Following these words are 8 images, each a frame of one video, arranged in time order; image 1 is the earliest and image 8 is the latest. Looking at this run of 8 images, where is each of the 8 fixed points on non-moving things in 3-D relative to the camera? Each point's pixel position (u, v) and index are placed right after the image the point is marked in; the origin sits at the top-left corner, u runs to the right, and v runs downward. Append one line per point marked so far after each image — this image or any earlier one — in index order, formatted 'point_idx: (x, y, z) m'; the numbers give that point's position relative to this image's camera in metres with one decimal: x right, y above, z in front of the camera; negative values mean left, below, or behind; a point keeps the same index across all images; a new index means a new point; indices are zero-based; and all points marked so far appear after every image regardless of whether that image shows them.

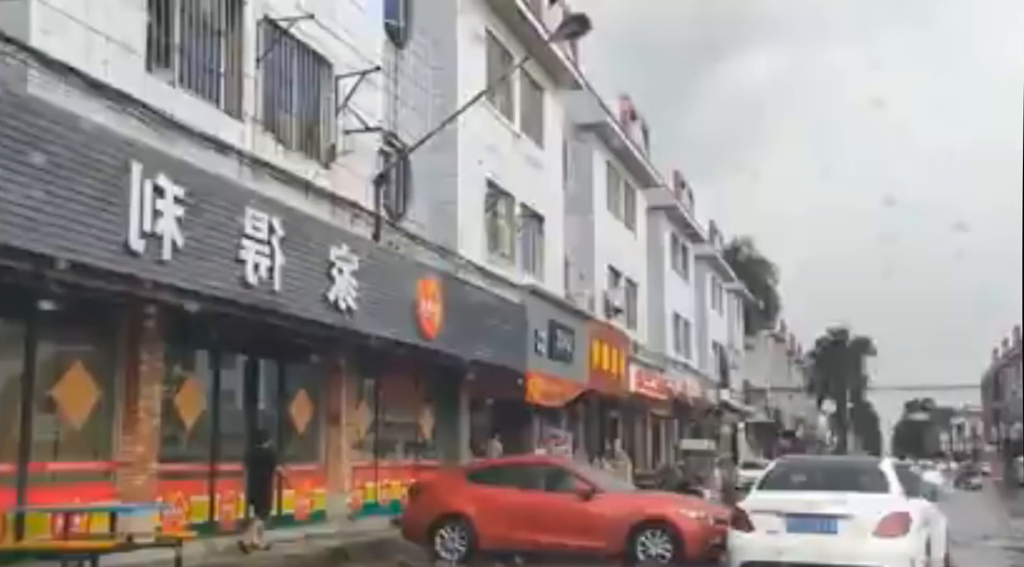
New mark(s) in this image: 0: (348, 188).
0: (-2.3, +1.3, +15.1) m
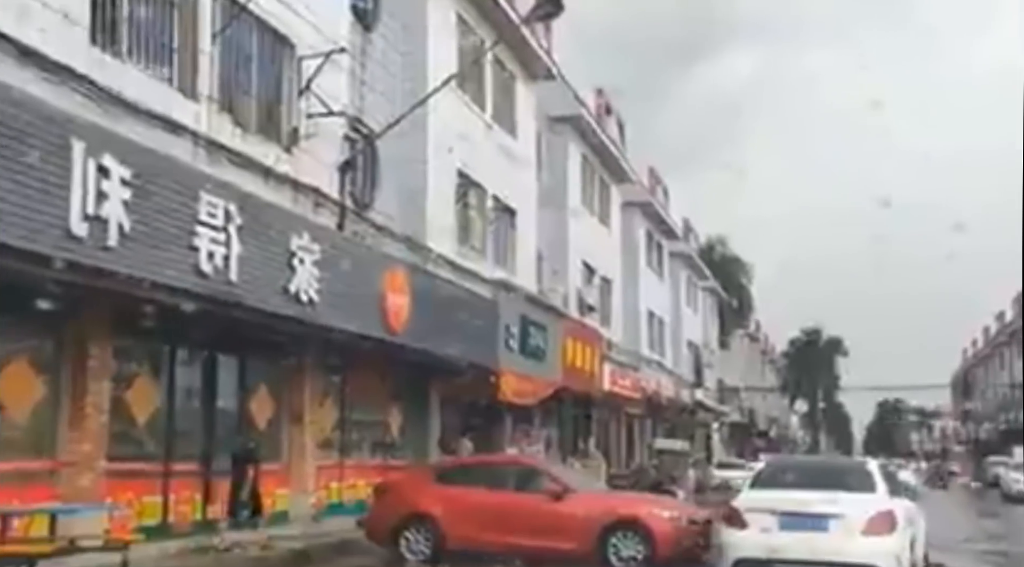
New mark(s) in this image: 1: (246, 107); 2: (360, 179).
0: (-2.7, +1.4, +14.6) m
1: (-3.1, +2.0, +12.9) m
2: (-2.3, +1.6, +17.1) m
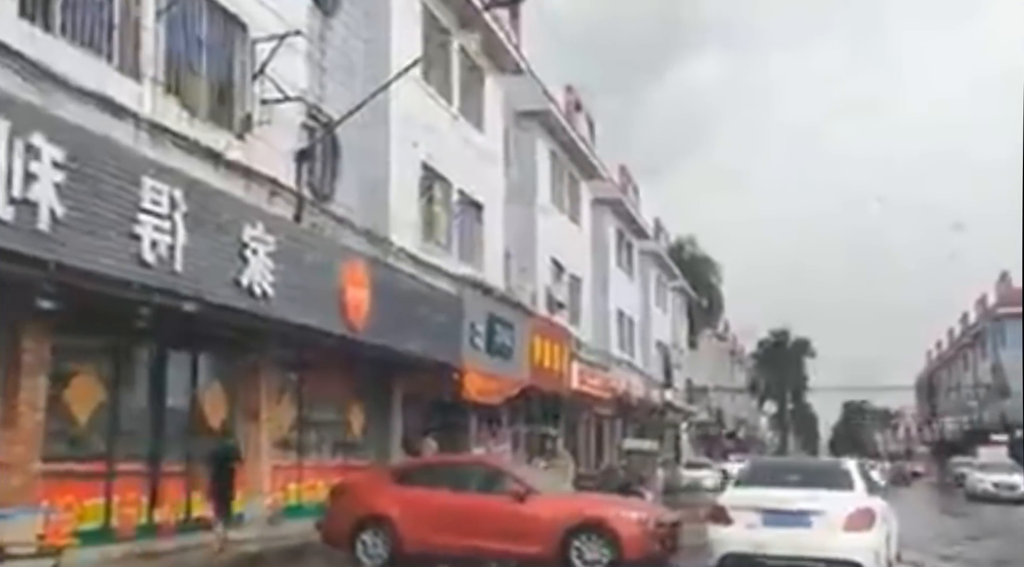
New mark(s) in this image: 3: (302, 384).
0: (-3.1, +1.5, +14.0) m
1: (-3.5, +2.1, +12.3) m
2: (-2.9, +1.7, +16.5) m
3: (-3.4, -1.6, +18.0) m
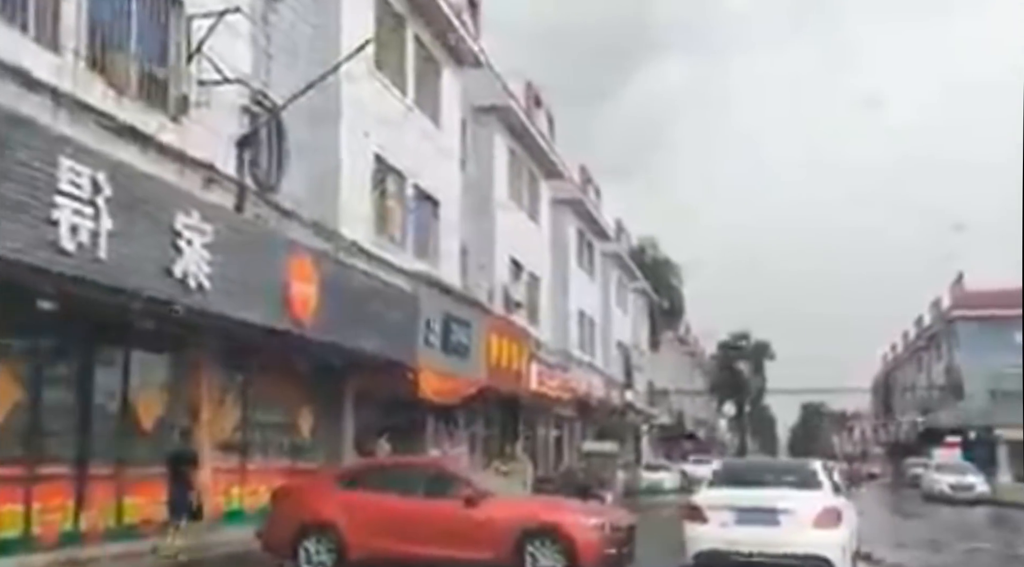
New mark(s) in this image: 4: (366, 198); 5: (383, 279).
0: (-3.7, +1.6, +13.2) m
1: (-4.0, +2.2, +11.5) m
2: (-3.5, +1.8, +15.8) m
3: (-4.1, -1.5, +17.2) m
4: (-2.5, +1.5, +19.3) m
5: (-2.3, +0.1, +19.4) m
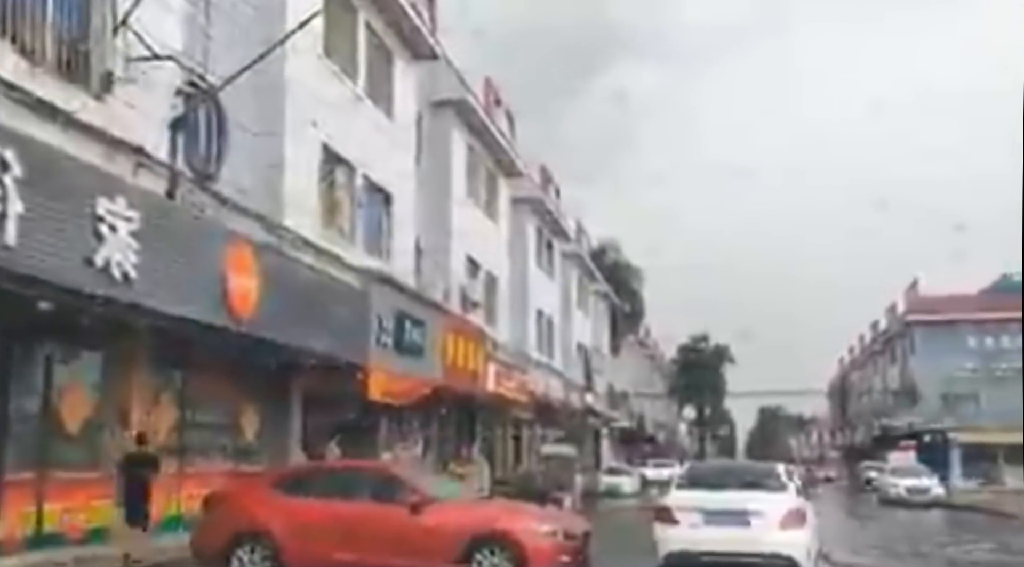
0: (-4.2, +1.7, +12.3) m
1: (-4.5, +2.3, +10.6) m
2: (-4.1, +1.9, +14.9) m
3: (-4.8, -1.5, +16.3) m
4: (-3.3, +1.6, +18.5) m
5: (-3.0, +0.1, +18.6) m
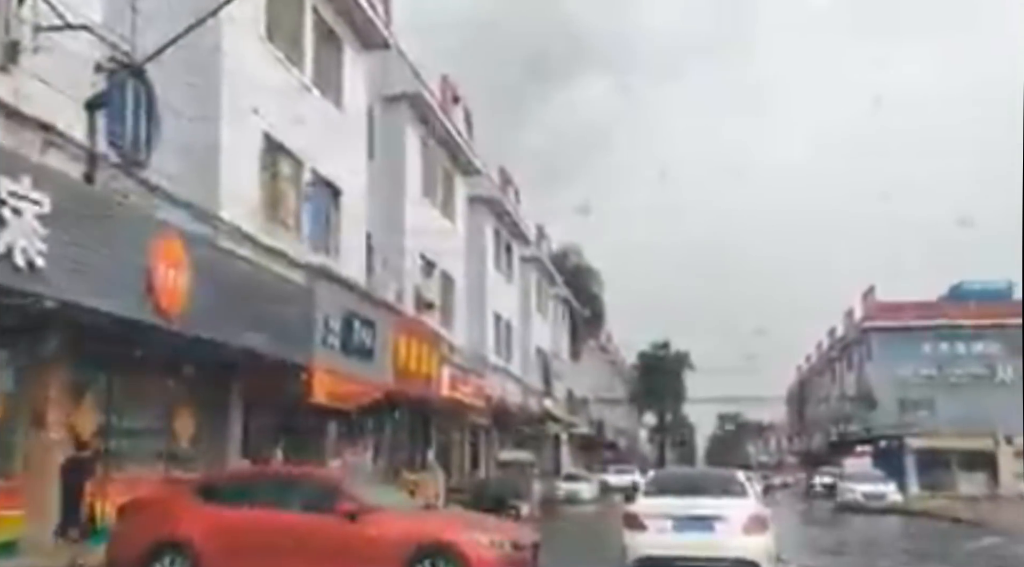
0: (-4.8, +1.8, +11.4) m
1: (-4.9, +2.4, +9.6) m
2: (-4.8, +1.9, +13.9) m
3: (-5.5, -1.4, +15.3) m
4: (-4.1, +1.6, +17.5) m
5: (-3.8, +0.2, +17.7) m
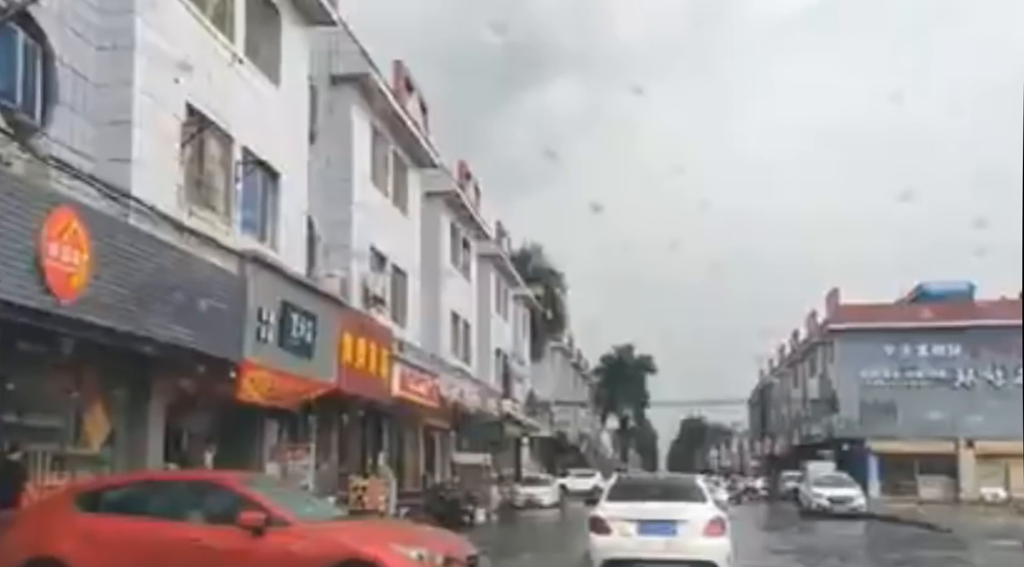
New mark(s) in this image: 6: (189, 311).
0: (-5.3, +2.0, +9.8) m
1: (-5.4, +2.7, +8.1) m
2: (-5.4, +2.2, +12.3) m
3: (-6.2, -1.2, +13.6) m
4: (-4.8, +1.8, +16.0) m
5: (-4.6, +0.4, +16.1) m
6: (-4.4, -0.4, +15.7) m
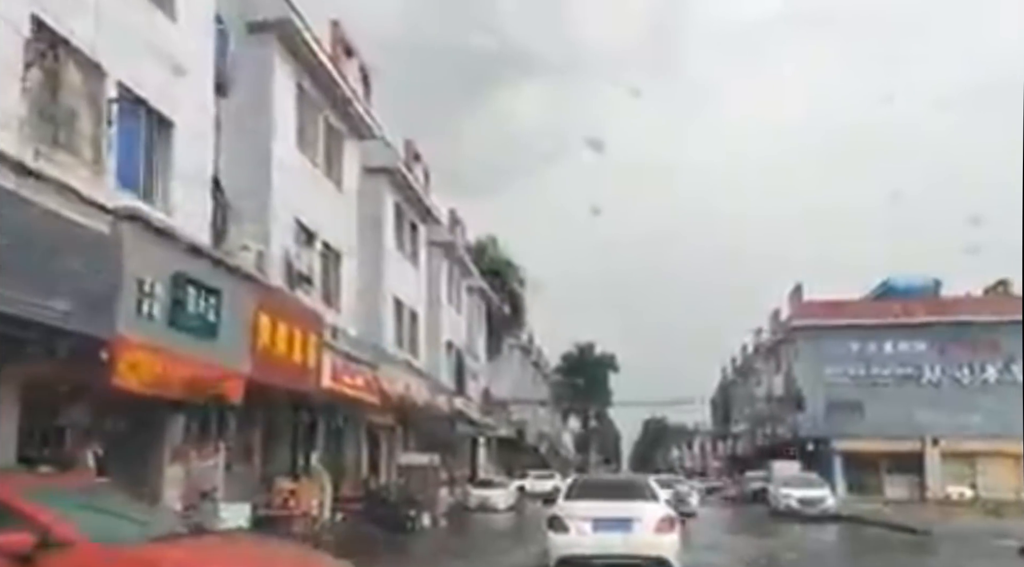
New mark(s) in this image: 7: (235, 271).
0: (-5.9, +2.5, +6.6) m
1: (-6.0, +3.2, +4.8) m
2: (-6.1, +2.7, +9.1) m
3: (-6.9, -0.7, +10.4) m
4: (-5.7, +2.3, +12.8) m
5: (-5.4, +0.9, +12.9) m
6: (-5.3, +0.1, +12.5) m
7: (-4.9, +0.2, +19.8) m
